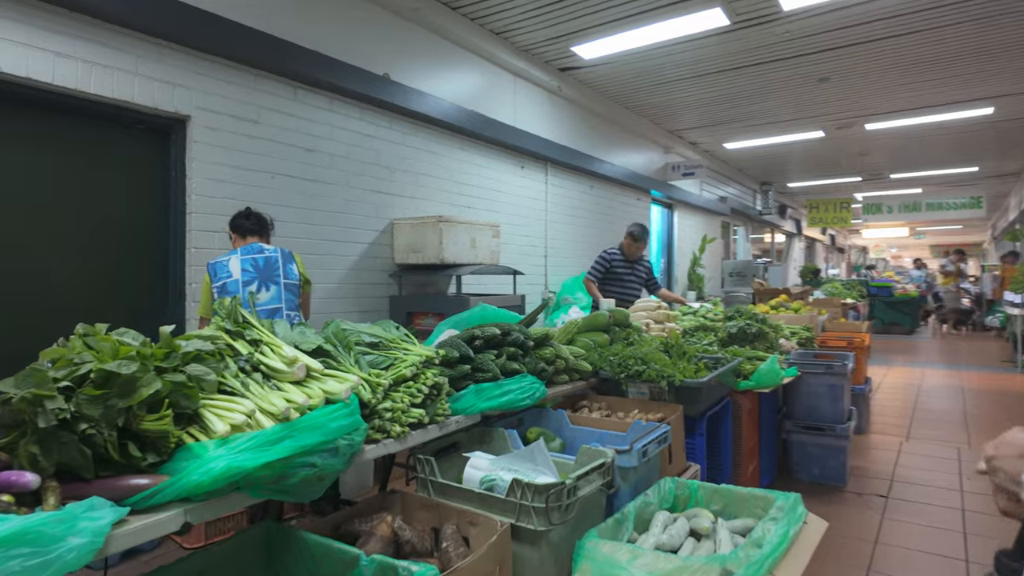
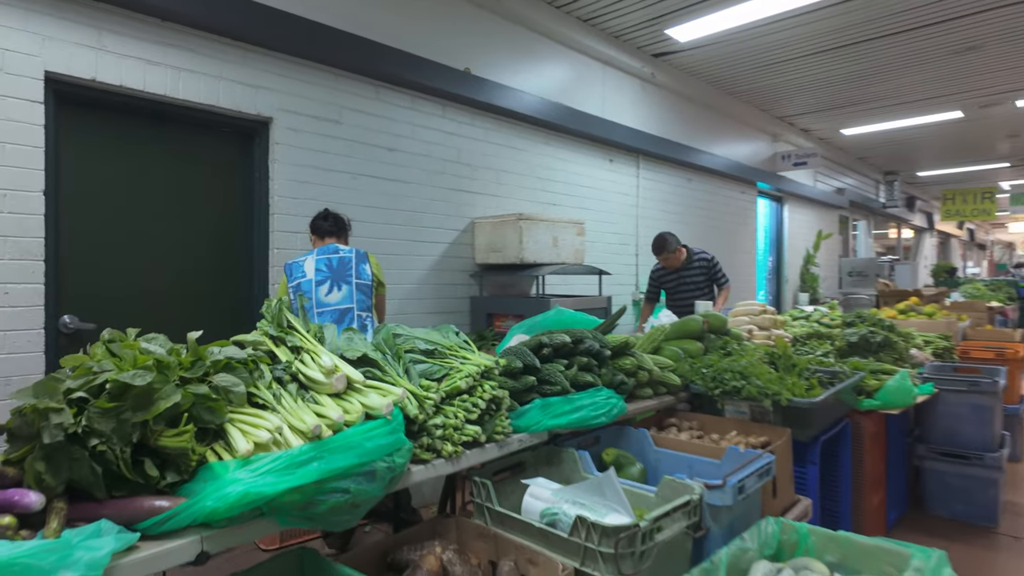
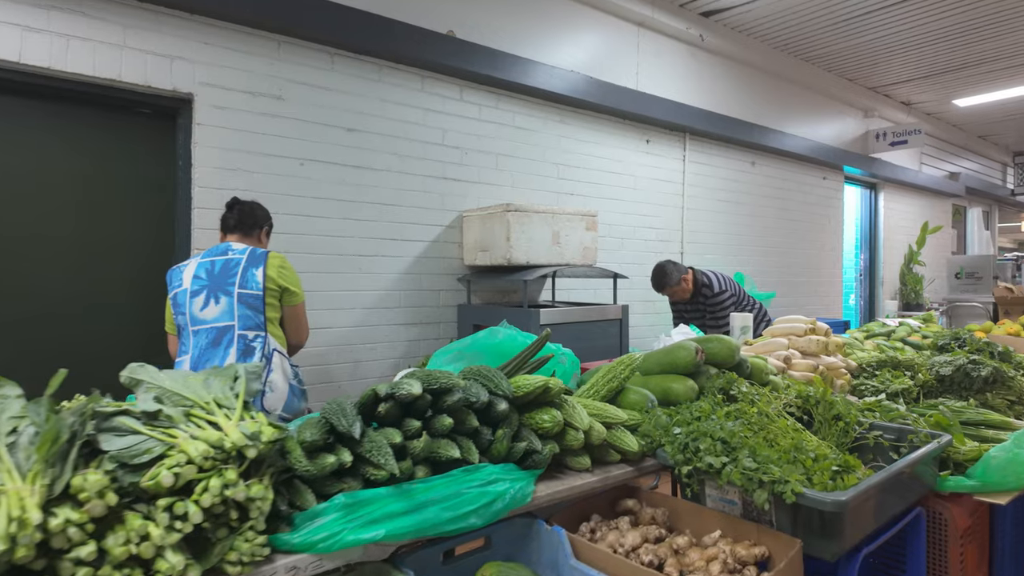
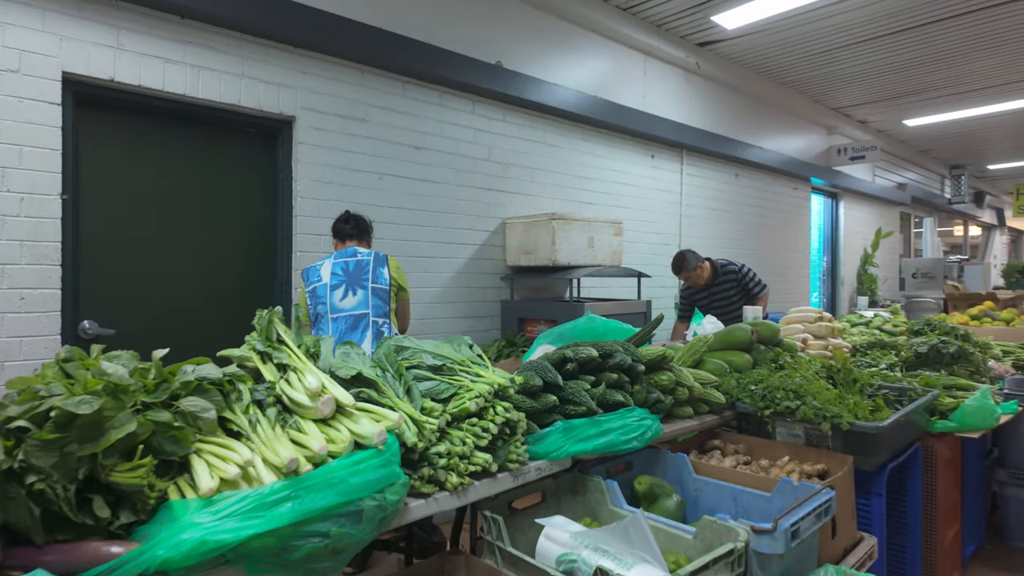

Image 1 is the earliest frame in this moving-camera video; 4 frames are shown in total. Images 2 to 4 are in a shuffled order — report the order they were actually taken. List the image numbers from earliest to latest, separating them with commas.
2, 4, 3
